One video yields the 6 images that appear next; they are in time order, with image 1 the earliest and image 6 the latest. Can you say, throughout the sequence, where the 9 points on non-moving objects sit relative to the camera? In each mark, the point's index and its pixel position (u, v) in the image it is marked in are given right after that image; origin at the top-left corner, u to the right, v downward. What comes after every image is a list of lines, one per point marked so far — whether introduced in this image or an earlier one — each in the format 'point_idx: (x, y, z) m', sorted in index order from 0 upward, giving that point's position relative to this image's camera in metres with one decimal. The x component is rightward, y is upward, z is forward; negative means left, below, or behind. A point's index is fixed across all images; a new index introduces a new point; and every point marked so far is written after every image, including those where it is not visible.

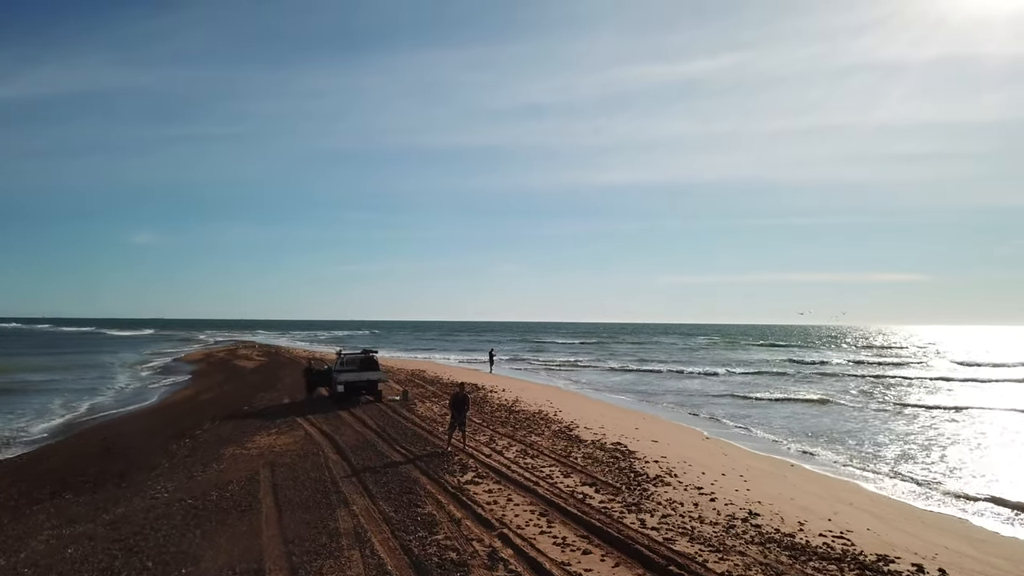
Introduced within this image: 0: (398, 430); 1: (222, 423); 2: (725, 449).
0: (-3.2, -4.0, +17.4) m
1: (-9.0, -4.2, +19.2) m
2: (+6.0, -4.6, +17.5) m
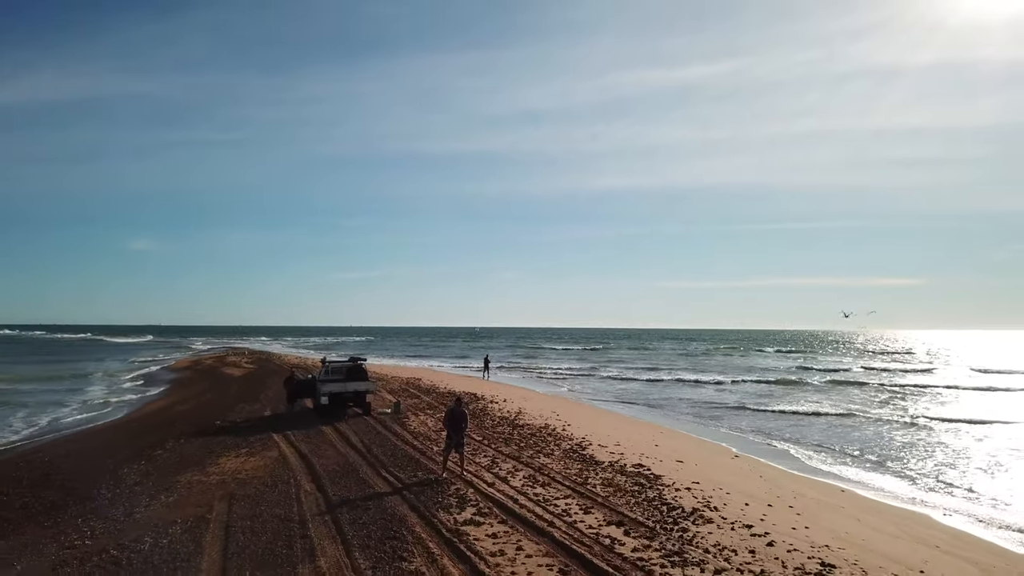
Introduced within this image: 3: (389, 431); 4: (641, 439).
0: (-3.1, -4.0, +15.2) m
1: (-8.9, -4.2, +17.0) m
2: (+6.2, -4.5, +15.4) m
3: (-3.6, -4.1, +17.9) m
4: (+3.8, -4.5, +18.5) m
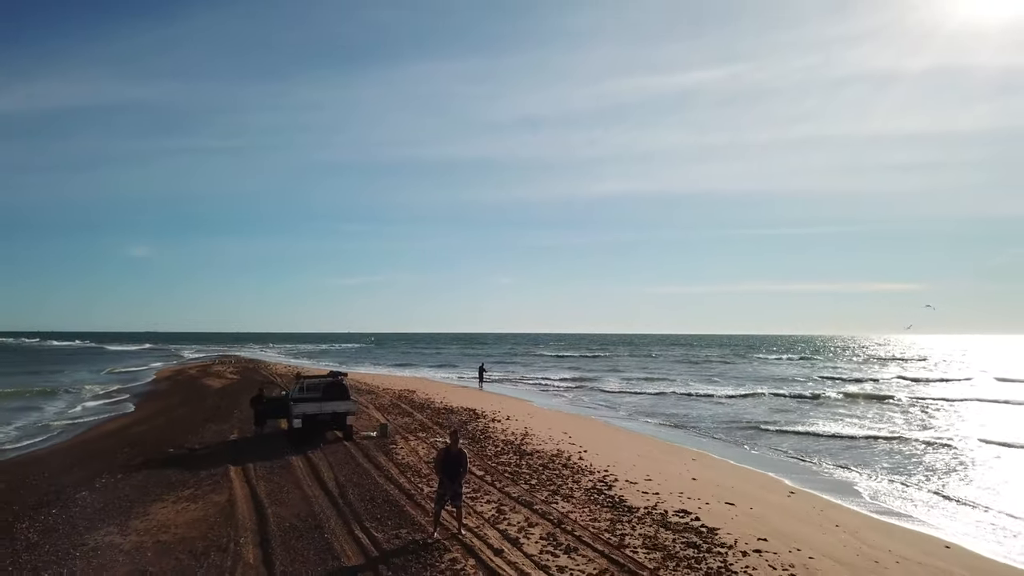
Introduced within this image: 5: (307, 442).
0: (-2.9, -4.0, +12.2) m
1: (-8.7, -4.3, +14.0) m
2: (+6.4, -4.5, +12.4) m
3: (-3.4, -4.2, +14.8) m
4: (+4.0, -4.6, +15.5) m
5: (-5.6, -4.2, +17.0) m
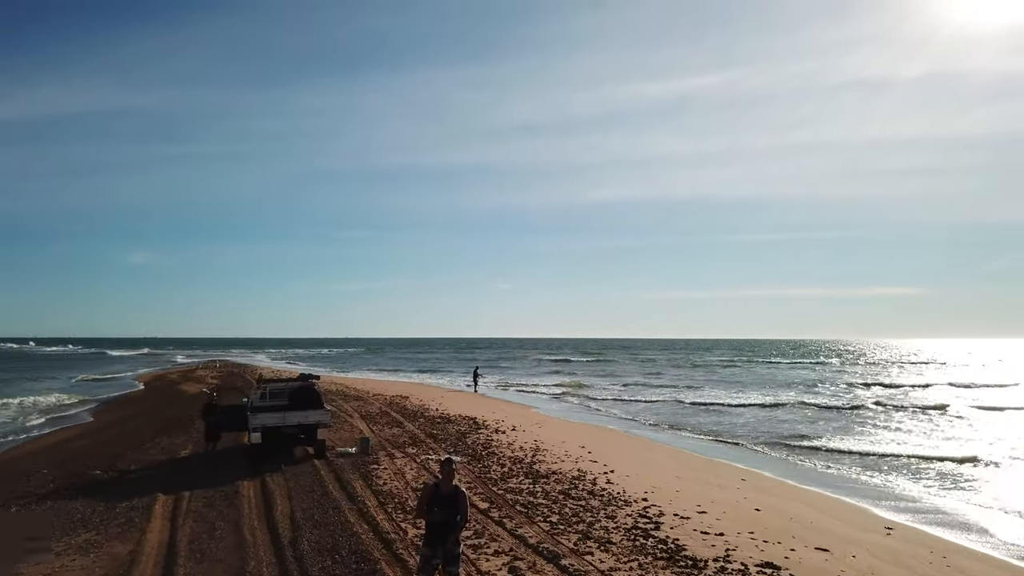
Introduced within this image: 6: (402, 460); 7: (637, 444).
0: (-2.7, -3.6, +8.9) m
1: (-8.5, -3.9, +10.7) m
2: (+6.6, -4.1, +9.1) m
3: (-3.2, -3.8, +11.5) m
4: (+4.3, -4.1, +12.2) m
5: (-5.4, -3.8, +13.7) m
6: (-2.6, -4.0, +14.5) m
7: (+3.9, -4.9, +19.4) m
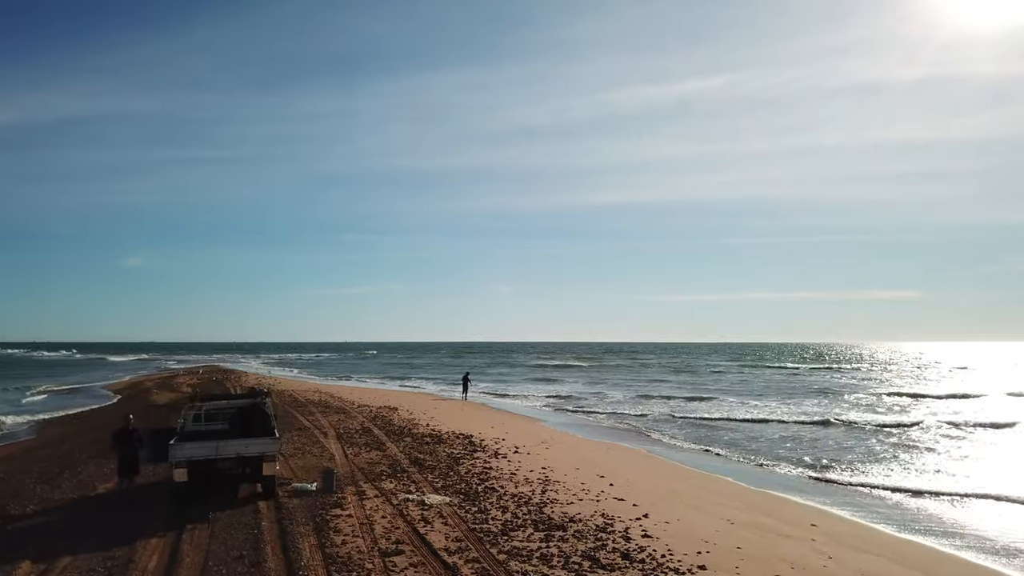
0: (-2.6, -3.4, +5.7) m
1: (-8.4, -3.7, +7.4) m
2: (+6.7, -3.9, +5.9) m
3: (-3.1, -3.6, +8.3) m
4: (+4.3, -4.0, +9.0) m
5: (-5.3, -3.7, +10.5) m
6: (-2.5, -3.8, +11.3) m
7: (+4.0, -4.7, +16.1) m
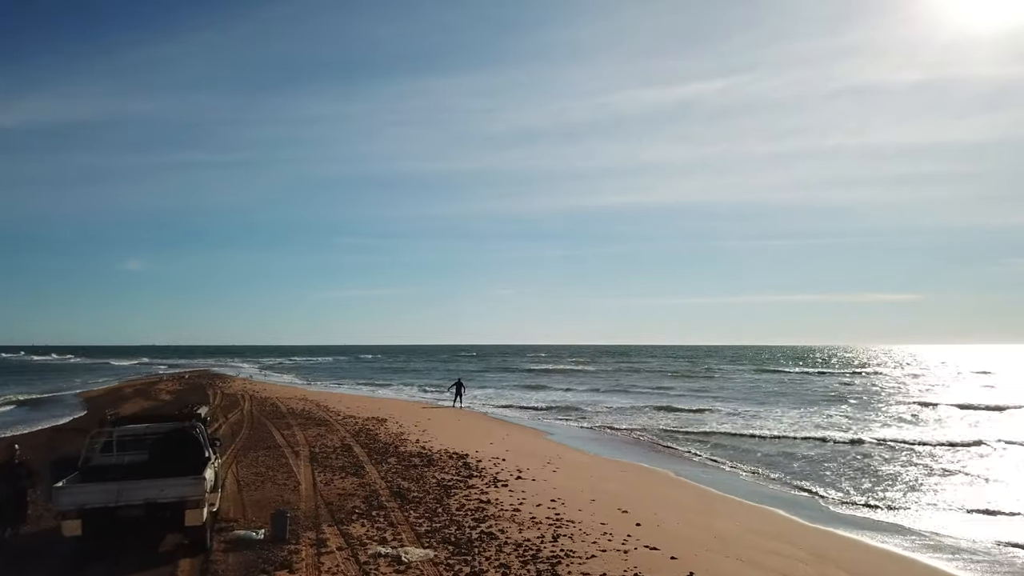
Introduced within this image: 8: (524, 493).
0: (-2.6, -3.2, +3.1) m
1: (-8.4, -3.5, +4.8) m
2: (+6.7, -3.7, +3.3) m
3: (-3.0, -3.4, +5.7) m
4: (+4.4, -3.8, +6.4) m
5: (-5.3, -3.5, +7.8) m
6: (-2.4, -3.7, +8.6) m
7: (+4.1, -4.6, +13.5) m
8: (+0.3, -4.2, +12.7) m
